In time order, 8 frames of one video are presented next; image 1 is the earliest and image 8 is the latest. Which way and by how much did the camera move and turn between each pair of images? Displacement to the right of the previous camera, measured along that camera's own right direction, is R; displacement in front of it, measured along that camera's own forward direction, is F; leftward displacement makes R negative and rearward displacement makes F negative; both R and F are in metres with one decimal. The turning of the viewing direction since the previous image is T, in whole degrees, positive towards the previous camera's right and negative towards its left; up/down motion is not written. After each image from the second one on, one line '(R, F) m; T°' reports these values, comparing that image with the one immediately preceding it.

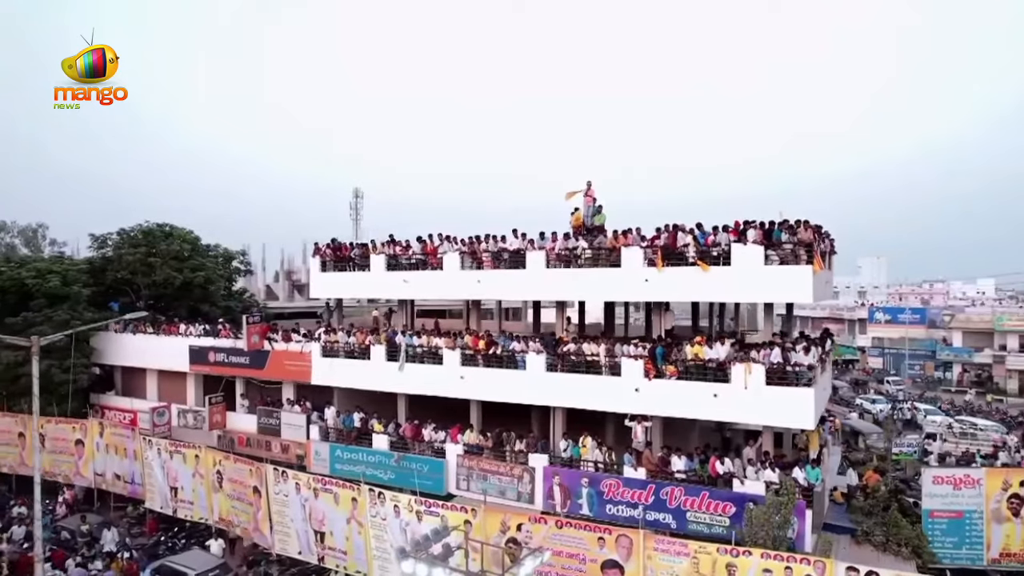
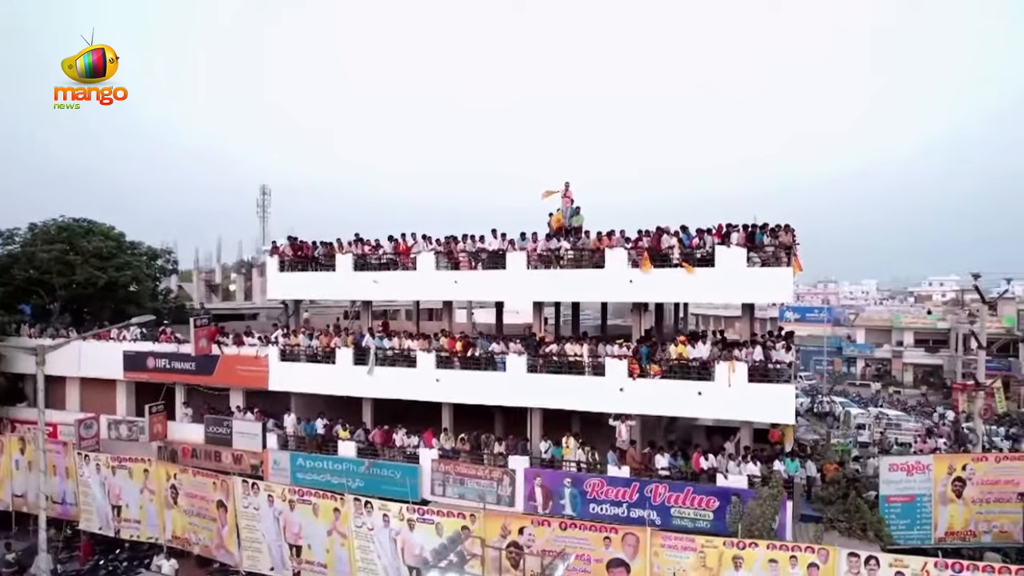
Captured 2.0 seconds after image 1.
(-1.9, +0.3) m; +8°
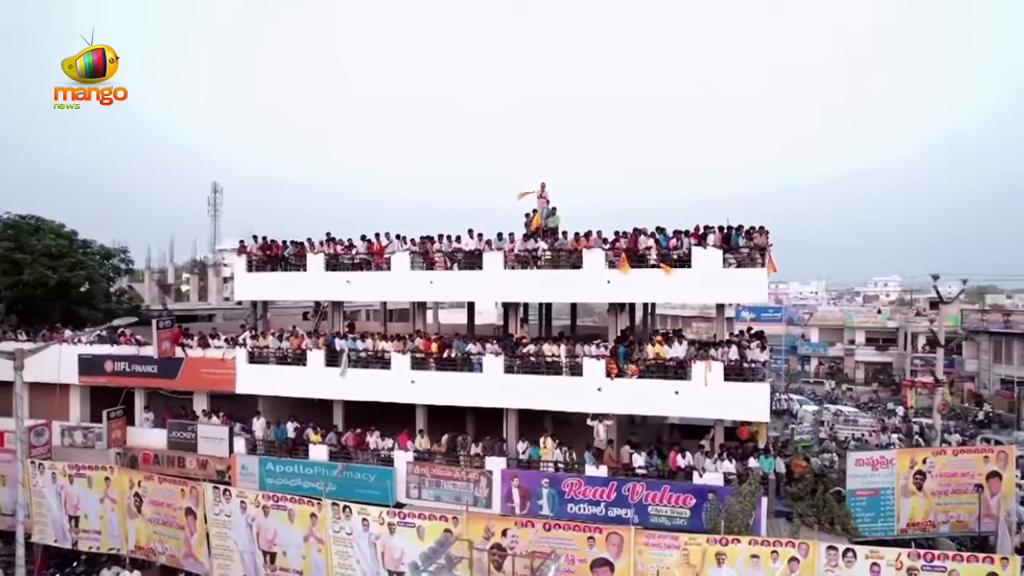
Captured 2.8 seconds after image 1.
(-0.5, +0.1) m; +4°
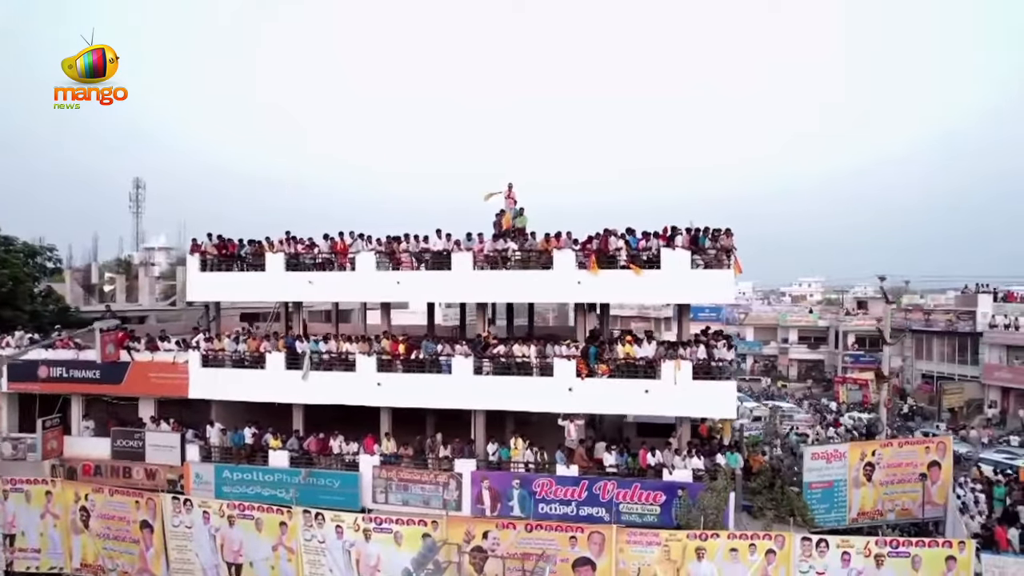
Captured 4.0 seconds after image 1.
(-0.9, +0.1) m; +6°
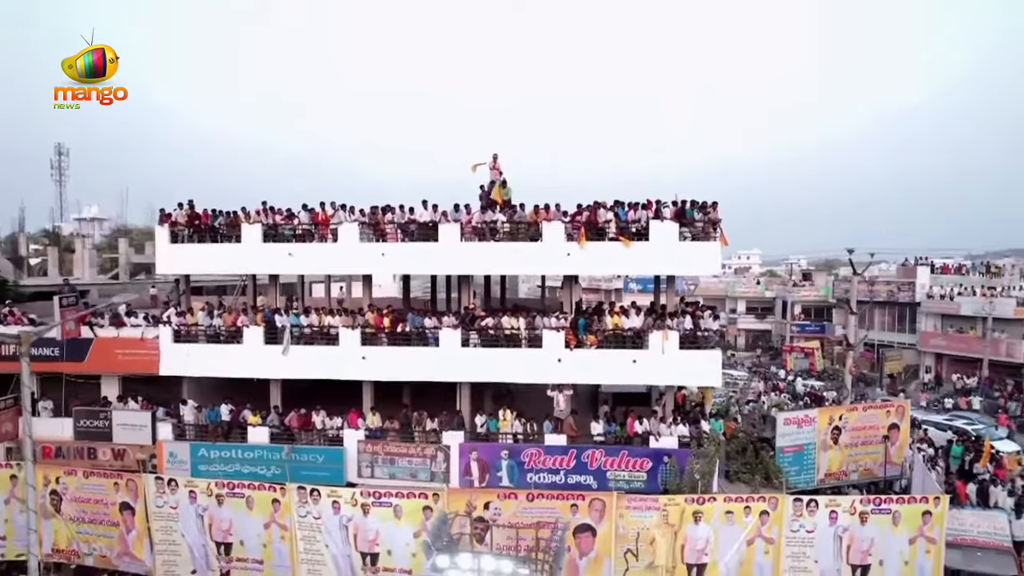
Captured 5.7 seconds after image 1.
(-1.1, +0.1) m; +5°
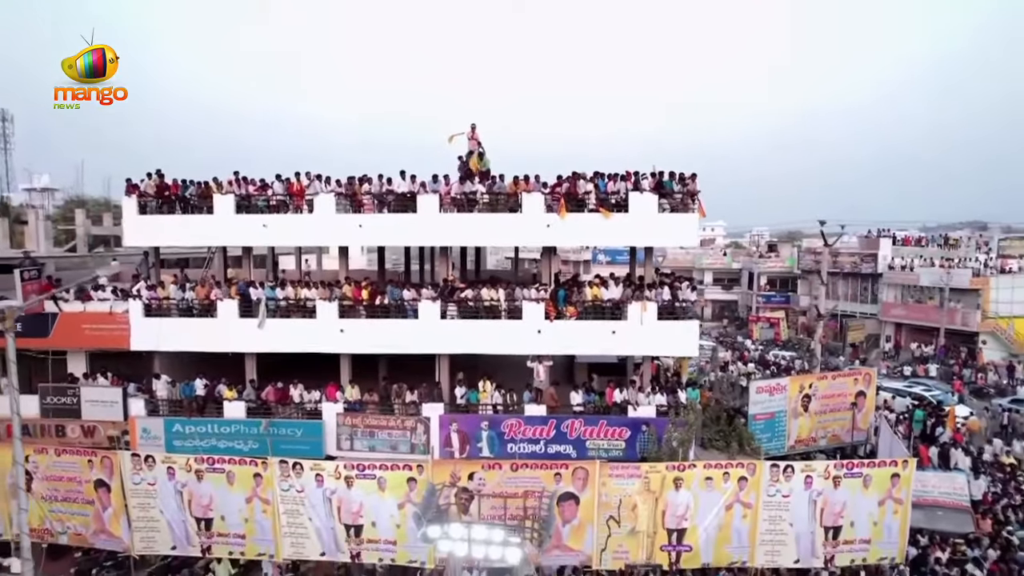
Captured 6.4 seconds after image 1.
(-0.3, +0.1) m; +3°
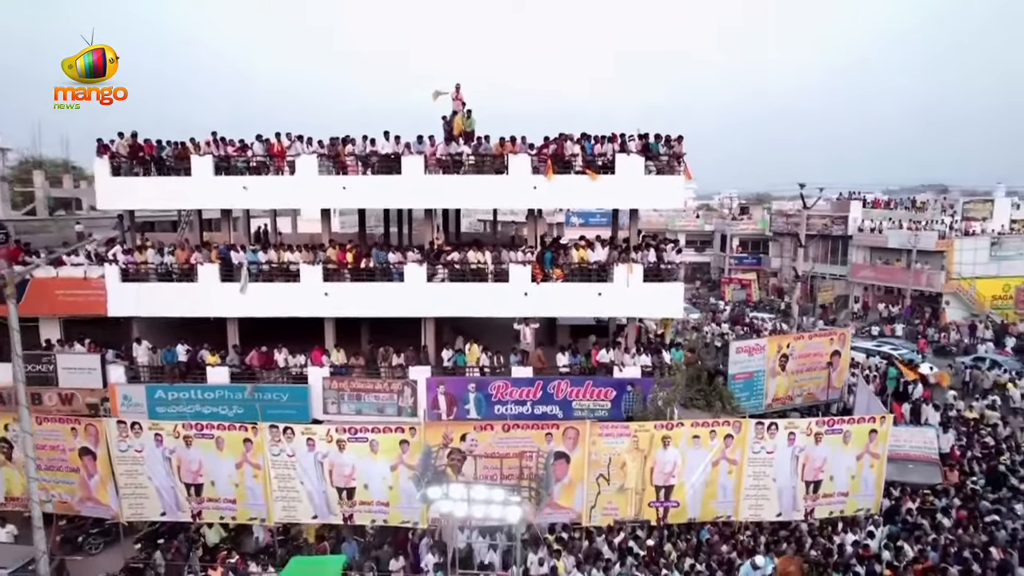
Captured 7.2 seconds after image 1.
(-0.4, 0.0) m; +2°
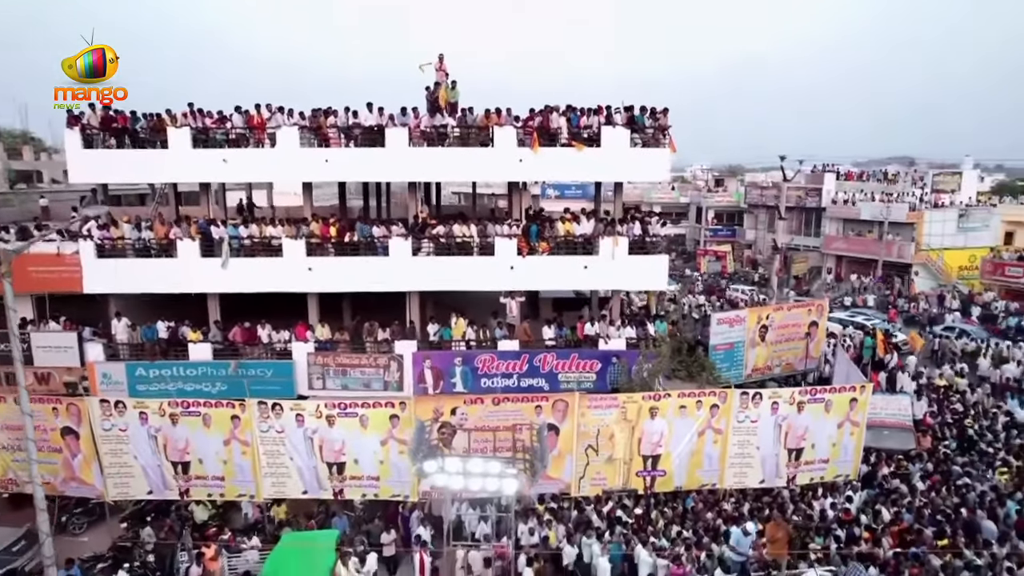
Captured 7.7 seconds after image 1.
(-0.3, 0.0) m; +2°
